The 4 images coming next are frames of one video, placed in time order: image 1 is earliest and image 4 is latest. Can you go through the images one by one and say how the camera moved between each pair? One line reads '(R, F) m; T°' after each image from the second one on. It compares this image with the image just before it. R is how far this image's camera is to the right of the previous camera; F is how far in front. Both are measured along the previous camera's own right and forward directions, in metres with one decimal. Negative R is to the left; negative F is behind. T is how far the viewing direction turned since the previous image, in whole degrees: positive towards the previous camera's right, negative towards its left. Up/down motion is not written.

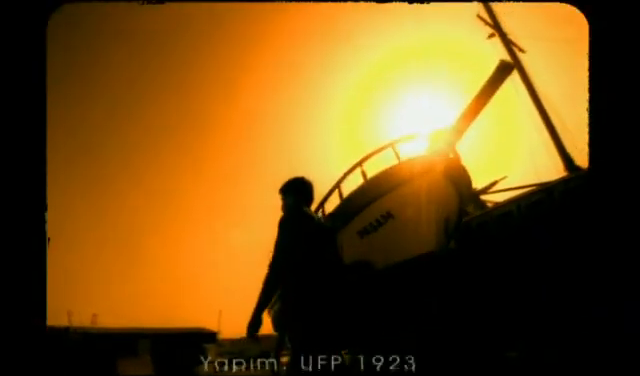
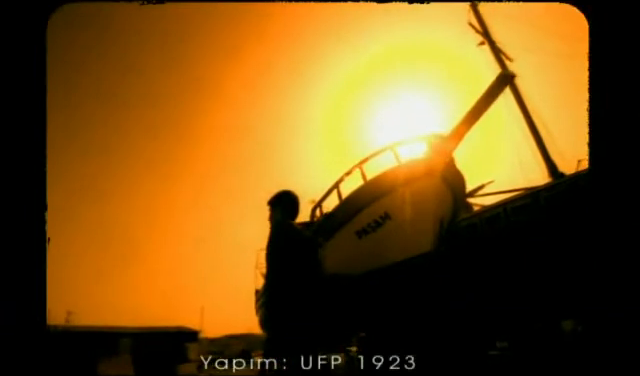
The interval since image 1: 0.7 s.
(-2.2, +0.1) m; +2°
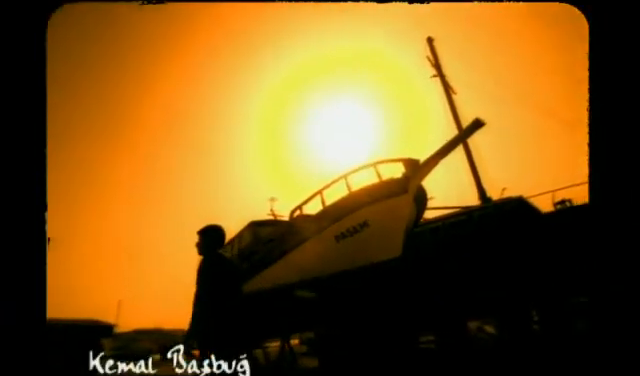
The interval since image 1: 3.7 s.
(-4.3, -2.8) m; -20°
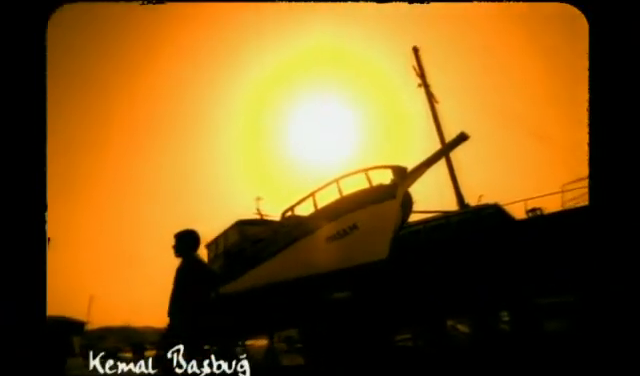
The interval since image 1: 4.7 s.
(-3.0, +1.0) m; -4°
